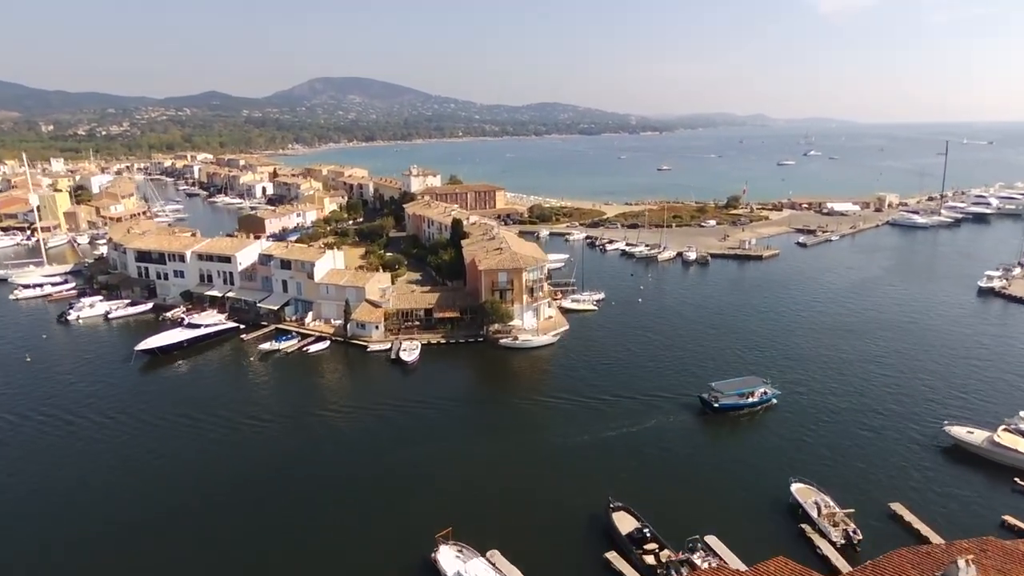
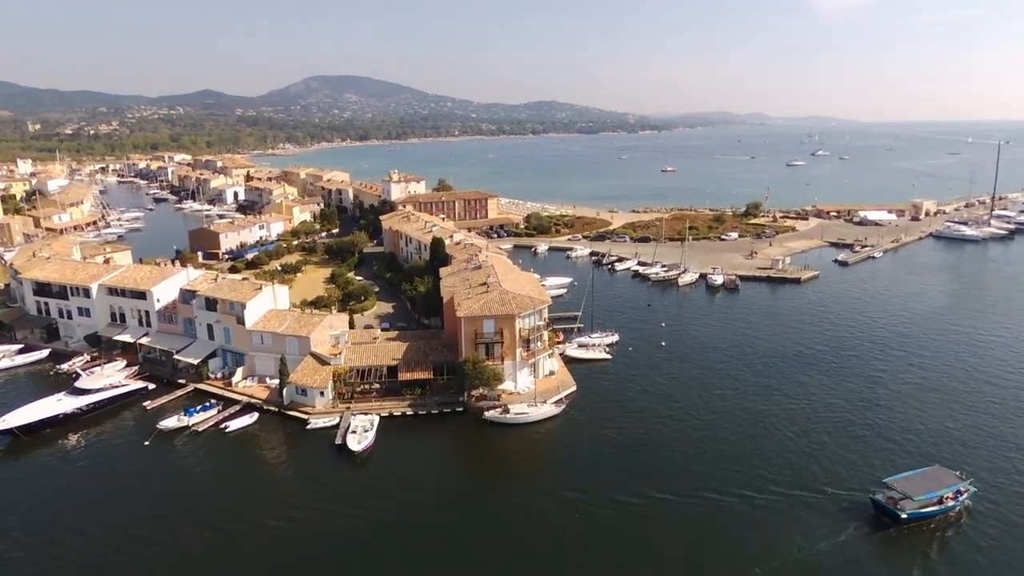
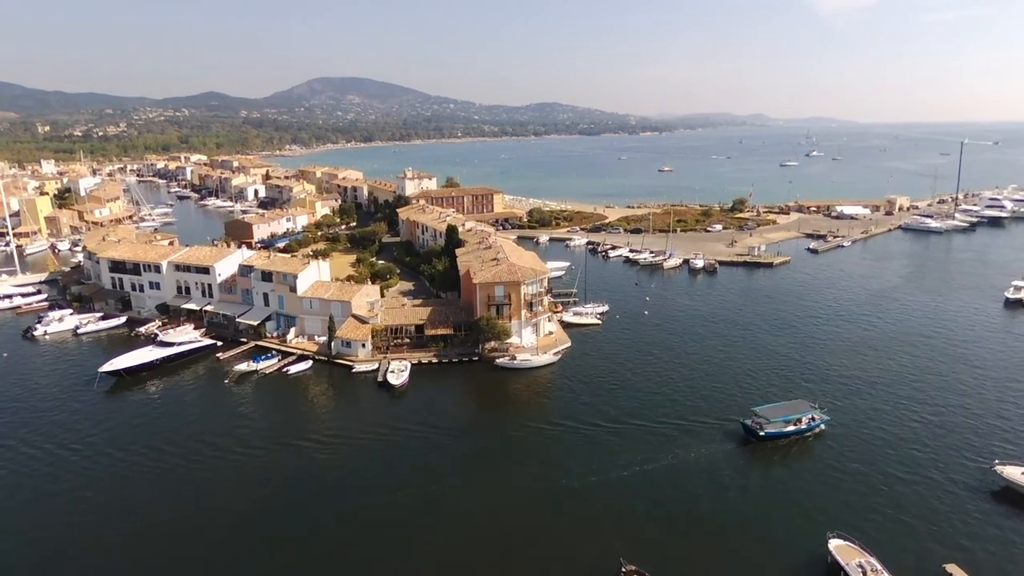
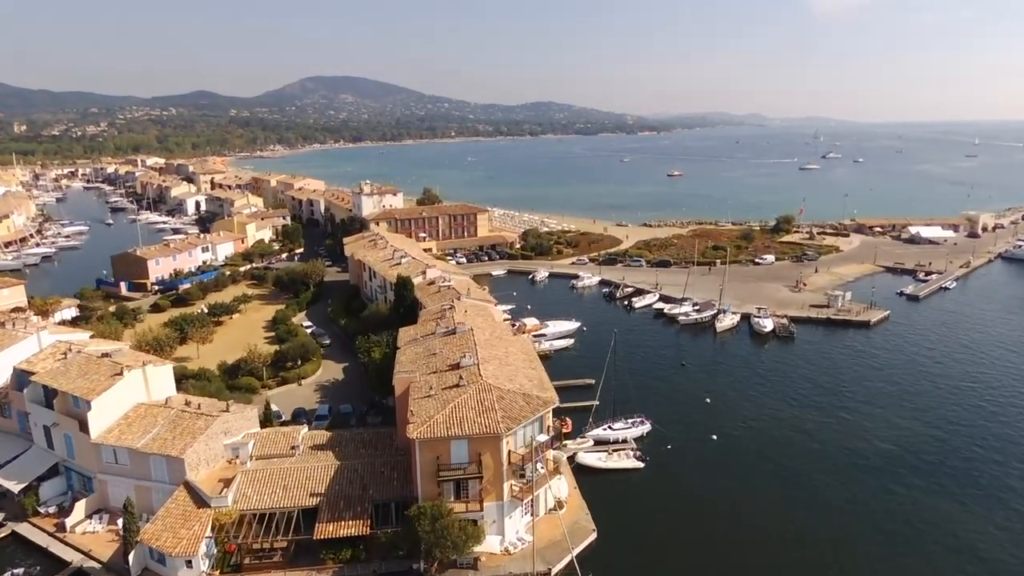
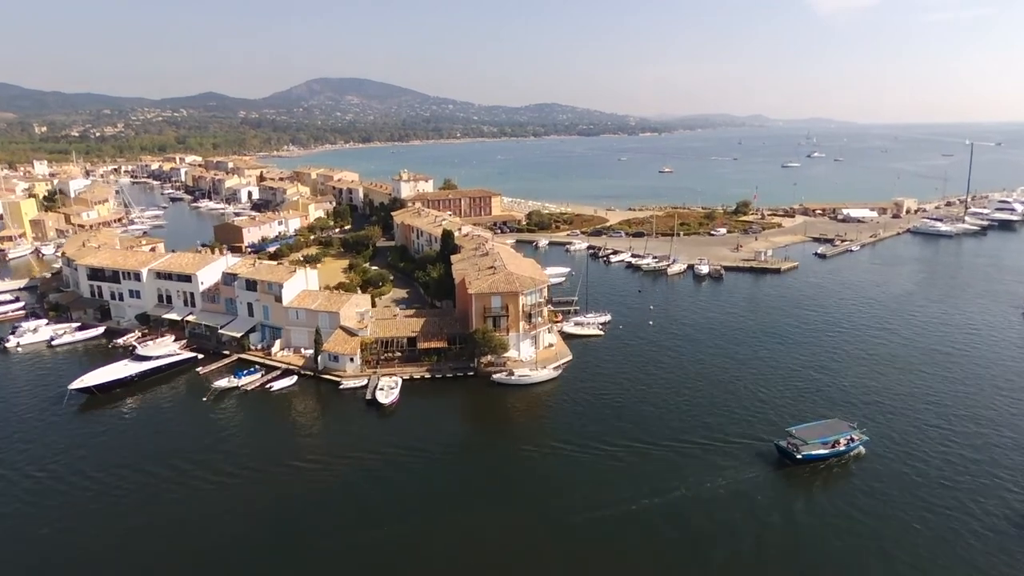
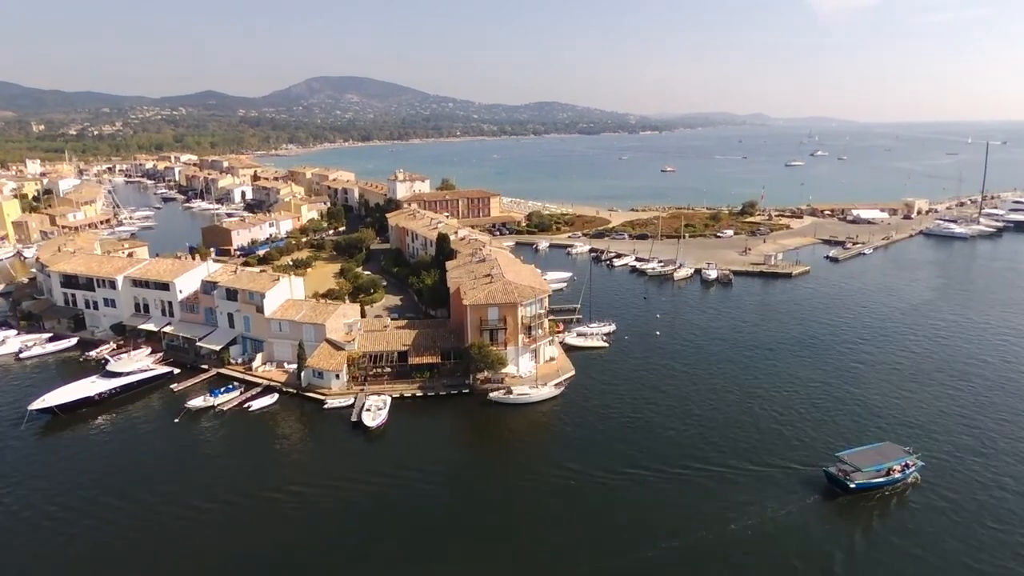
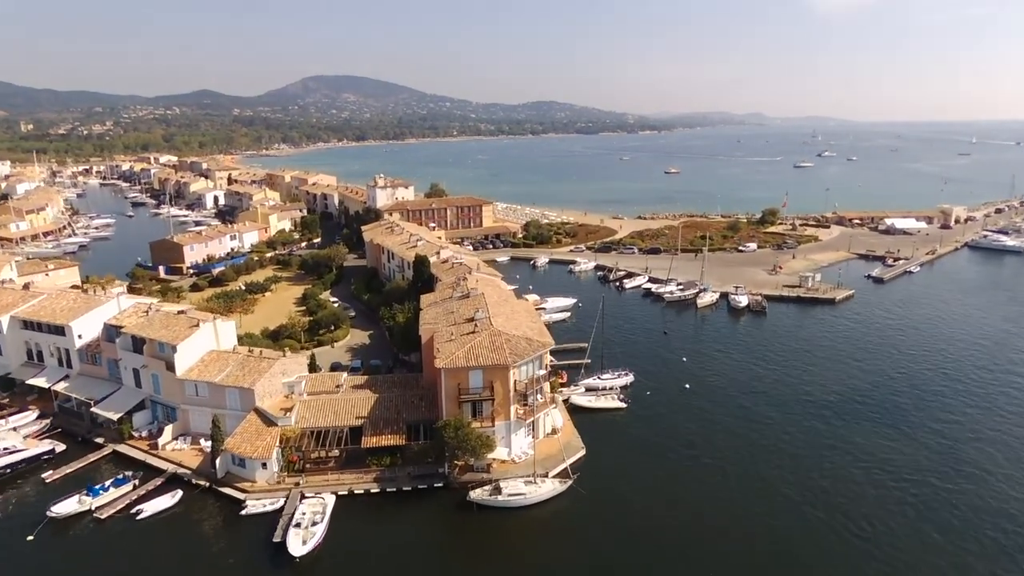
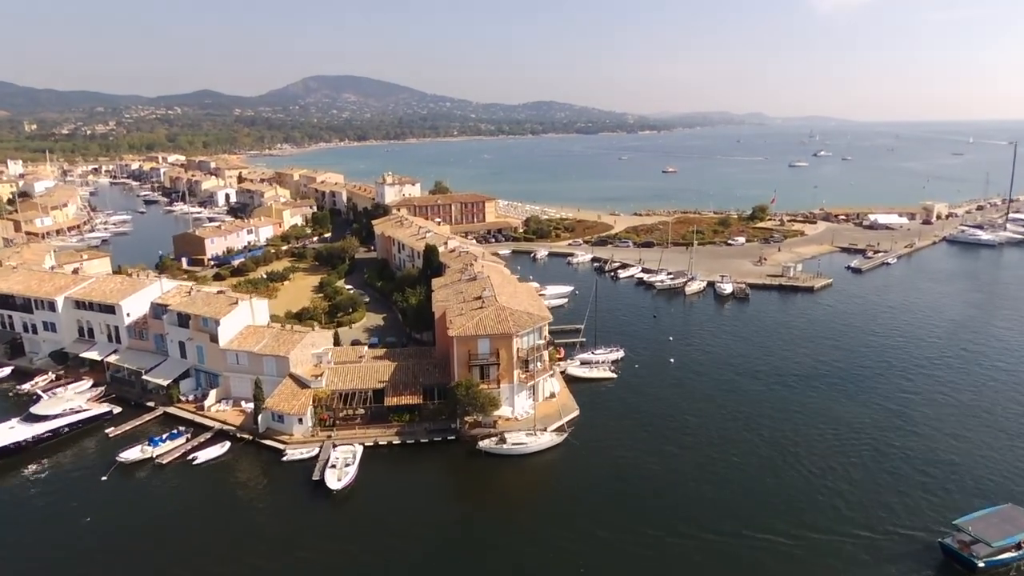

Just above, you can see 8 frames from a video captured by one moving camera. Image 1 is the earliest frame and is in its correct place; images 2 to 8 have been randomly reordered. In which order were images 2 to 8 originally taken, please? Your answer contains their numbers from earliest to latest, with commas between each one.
3, 5, 6, 2, 8, 7, 4
